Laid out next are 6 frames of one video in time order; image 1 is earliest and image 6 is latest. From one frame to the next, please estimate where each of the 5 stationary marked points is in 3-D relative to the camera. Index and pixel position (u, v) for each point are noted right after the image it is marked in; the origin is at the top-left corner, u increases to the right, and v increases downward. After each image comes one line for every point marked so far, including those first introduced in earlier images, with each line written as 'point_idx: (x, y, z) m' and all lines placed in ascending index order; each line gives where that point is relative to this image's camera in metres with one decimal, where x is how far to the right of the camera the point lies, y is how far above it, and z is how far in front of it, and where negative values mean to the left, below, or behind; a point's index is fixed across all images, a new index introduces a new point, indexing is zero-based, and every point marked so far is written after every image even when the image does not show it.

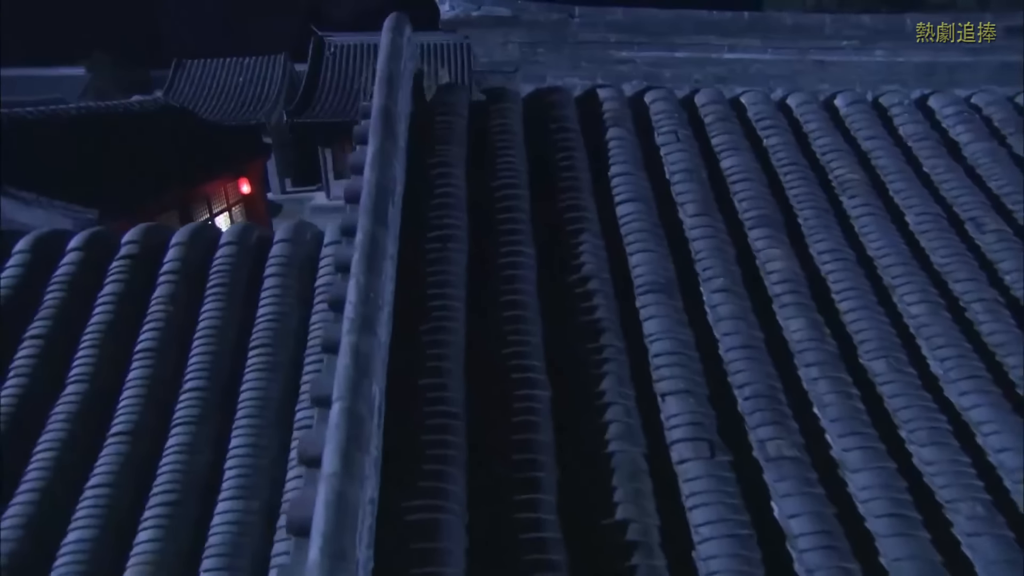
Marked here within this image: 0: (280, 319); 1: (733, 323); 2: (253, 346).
0: (-1.6, -0.2, +3.5) m
1: (+1.2, -0.2, +2.7) m
2: (-1.7, -0.4, +3.4) m
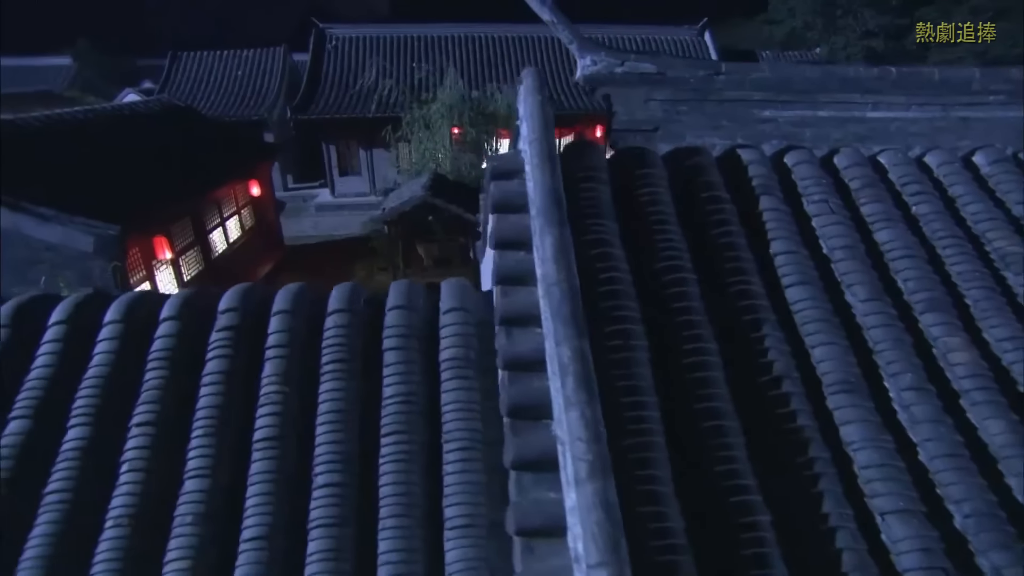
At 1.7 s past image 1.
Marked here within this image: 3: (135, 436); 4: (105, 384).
0: (-0.6, -0.7, +3.3) m
1: (+2.1, -0.7, +2.6) m
2: (-0.8, -0.9, +3.2) m
3: (-2.4, -0.9, +3.2) m
4: (-2.7, -0.6, +3.4) m
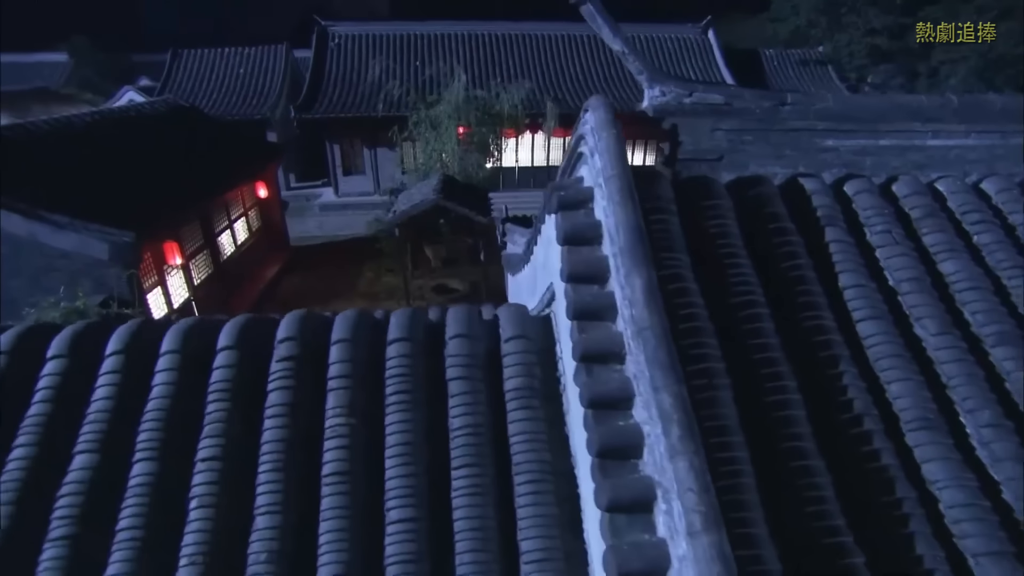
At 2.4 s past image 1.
0: (-0.2, -0.9, +3.3) m
1: (+2.5, -0.9, +2.6) m
2: (-0.3, -1.1, +3.2) m
3: (-1.9, -1.1, +3.2) m
4: (-2.2, -0.8, +3.4) m
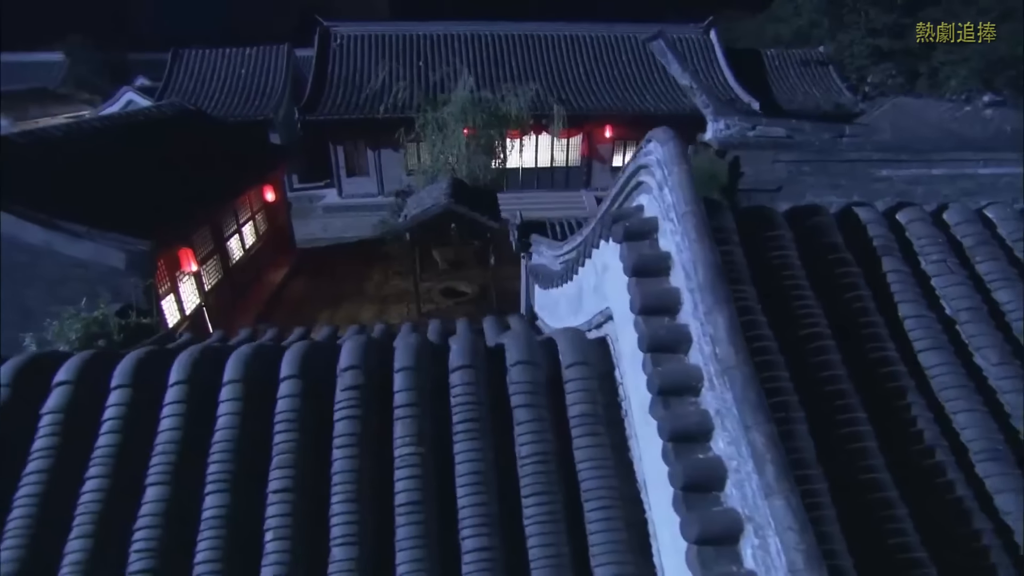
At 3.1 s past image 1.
0: (+0.2, -1.1, +3.4) m
1: (+3.0, -1.1, +2.7) m
2: (+0.1, -1.3, +3.3) m
3: (-1.5, -1.3, +3.3) m
4: (-1.8, -1.0, +3.4) m
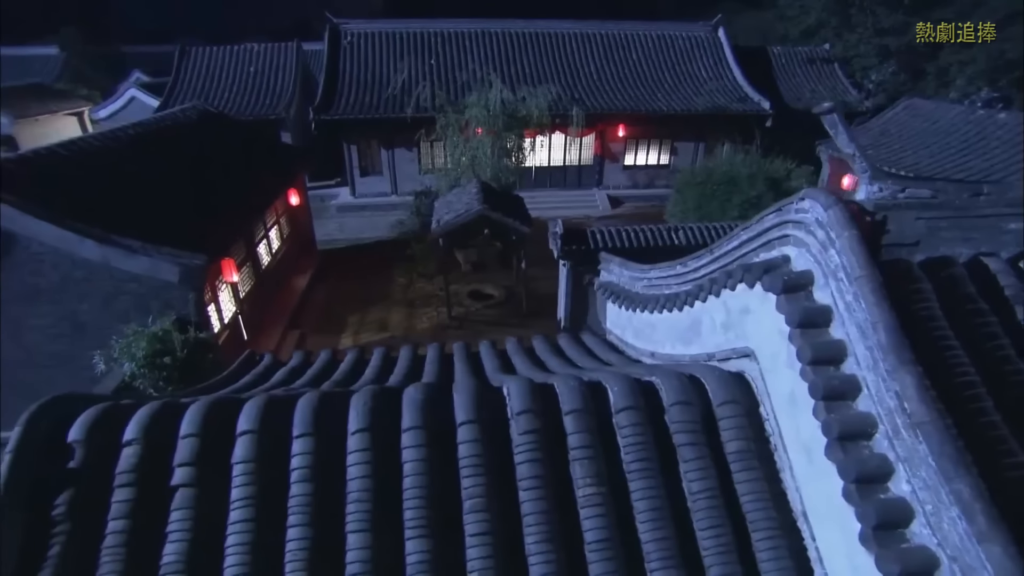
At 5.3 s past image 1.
0: (+1.4, -1.5, +3.7) m
1: (+4.2, -1.4, +3.1) m
2: (+1.3, -1.6, +3.6) m
3: (-0.3, -1.7, +3.5) m
4: (-0.6, -1.4, +3.7) m
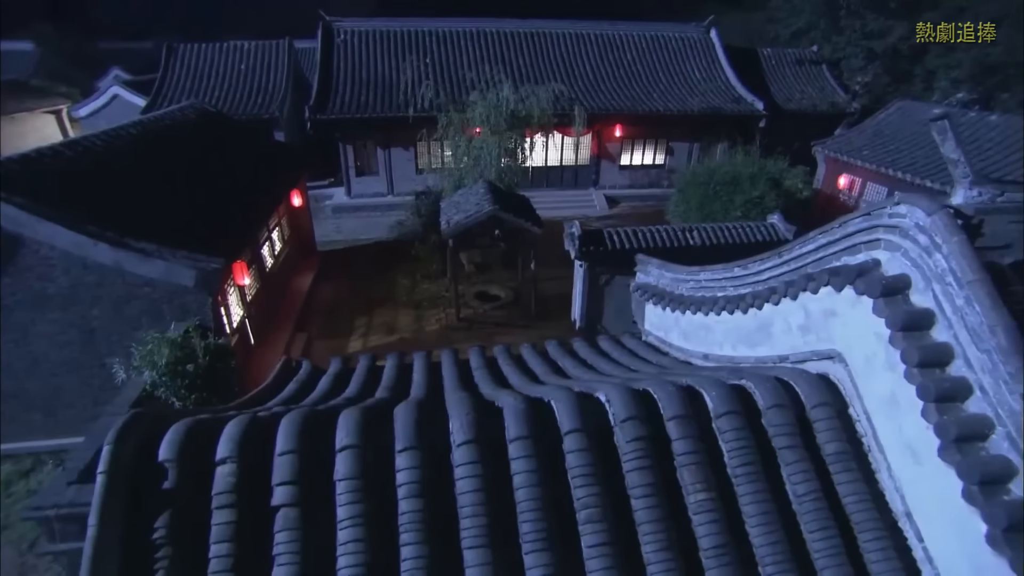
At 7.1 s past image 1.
0: (+2.2, -1.5, +3.7) m
1: (+5.0, -1.4, +3.2) m
2: (+2.1, -1.7, +3.6) m
3: (+0.5, -1.7, +3.5) m
4: (+0.2, -1.4, +3.6) m
